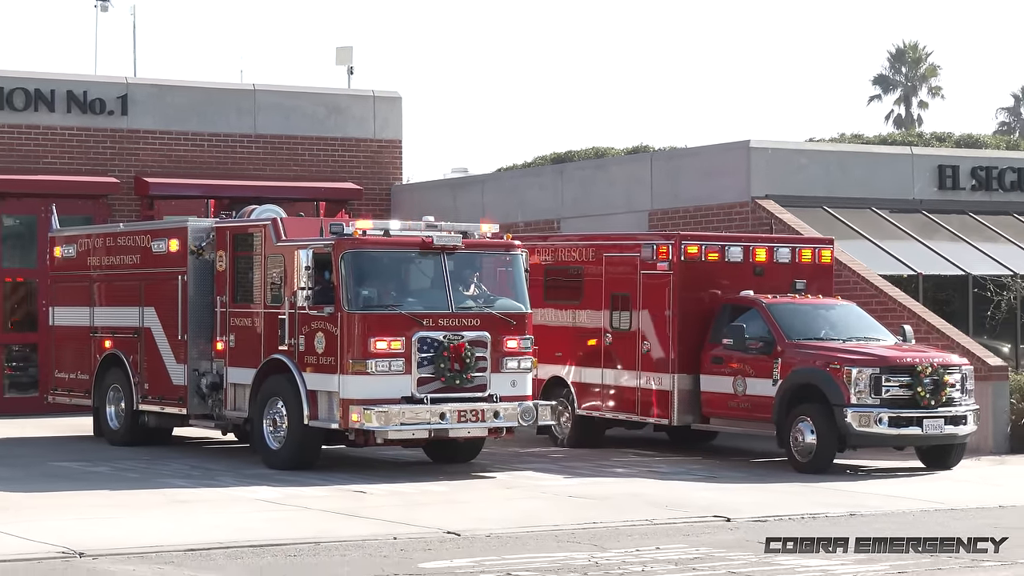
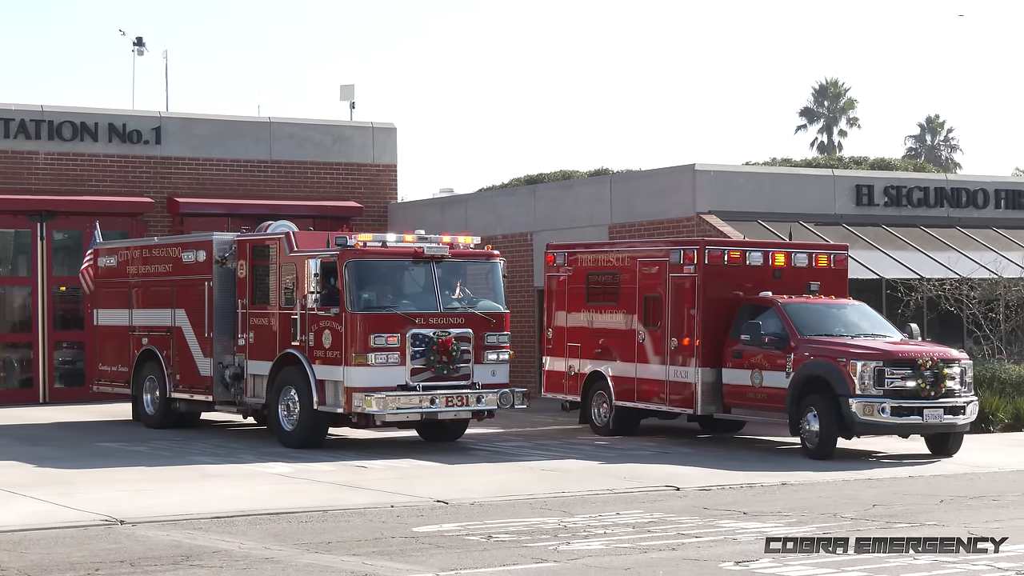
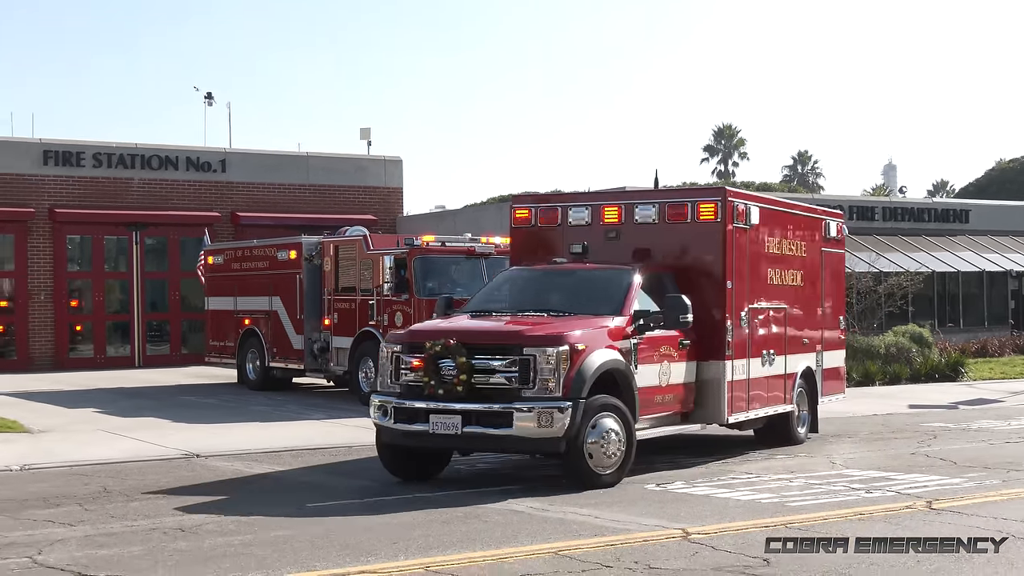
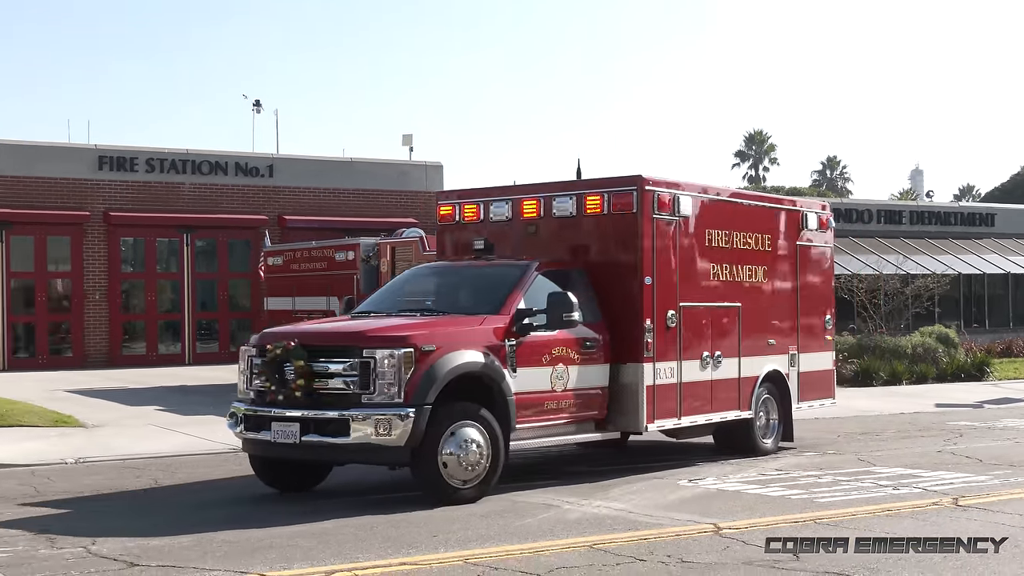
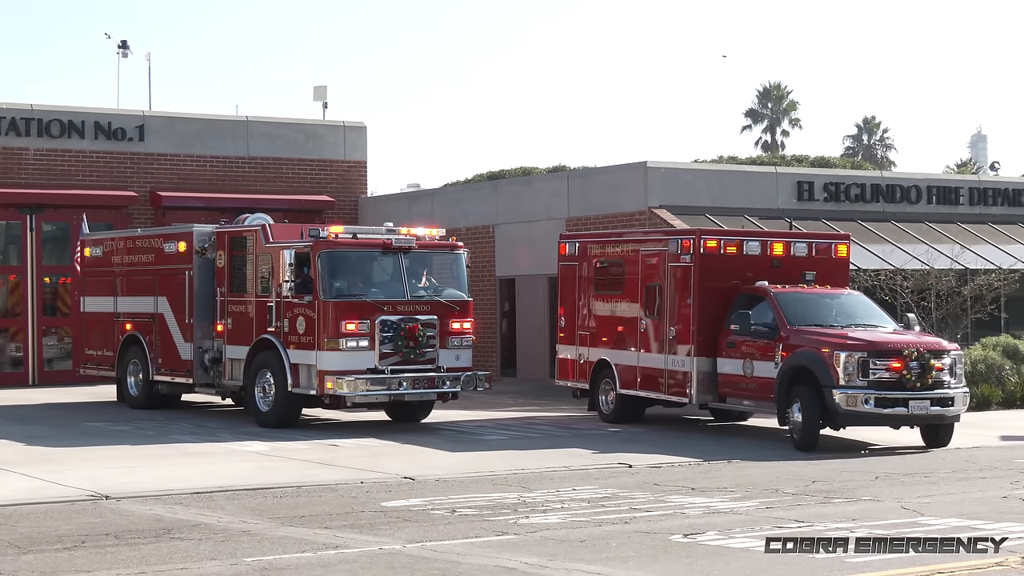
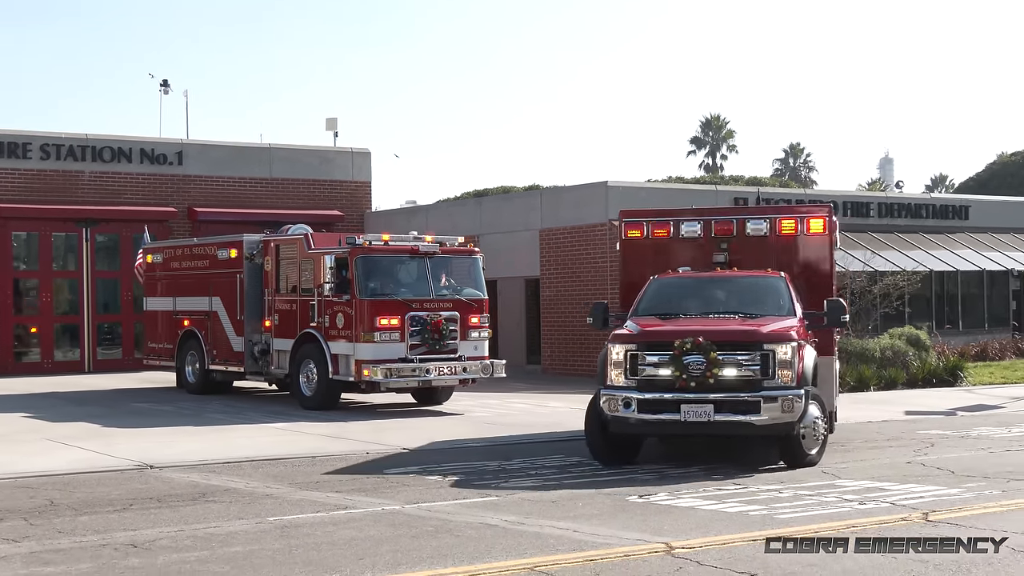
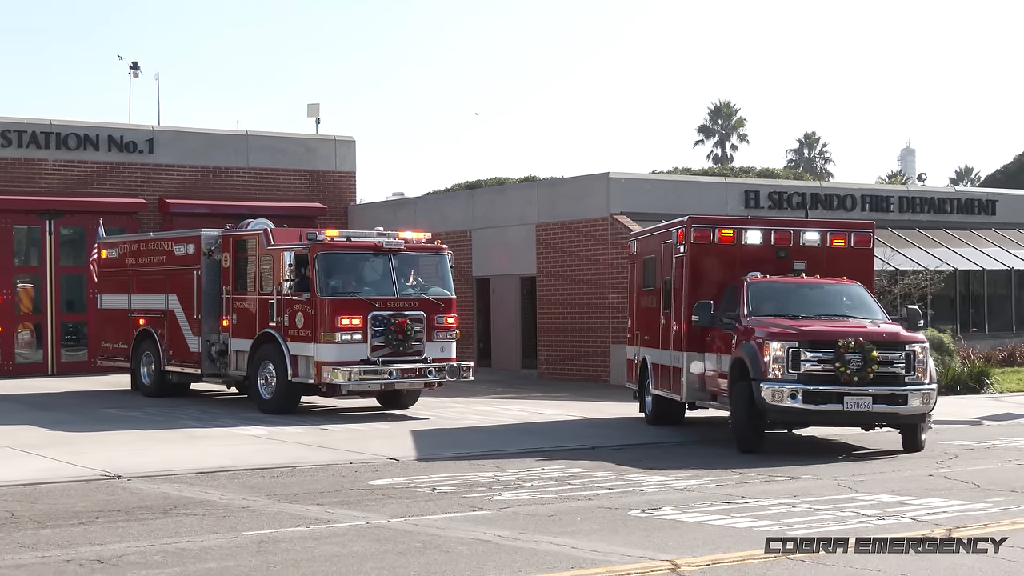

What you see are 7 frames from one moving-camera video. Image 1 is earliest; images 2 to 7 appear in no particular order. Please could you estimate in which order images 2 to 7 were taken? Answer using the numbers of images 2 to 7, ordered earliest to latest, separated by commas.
2, 5, 7, 6, 3, 4
